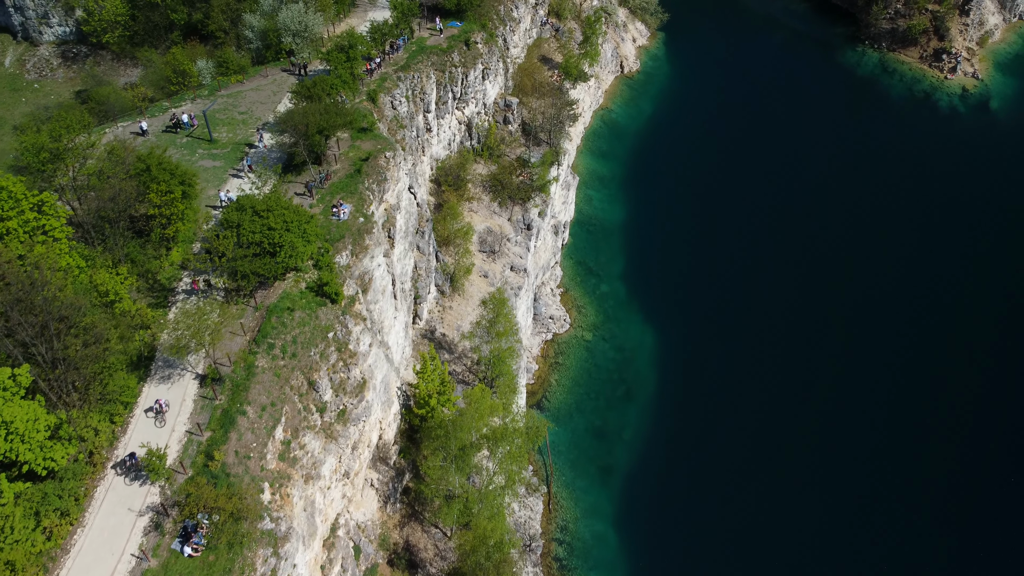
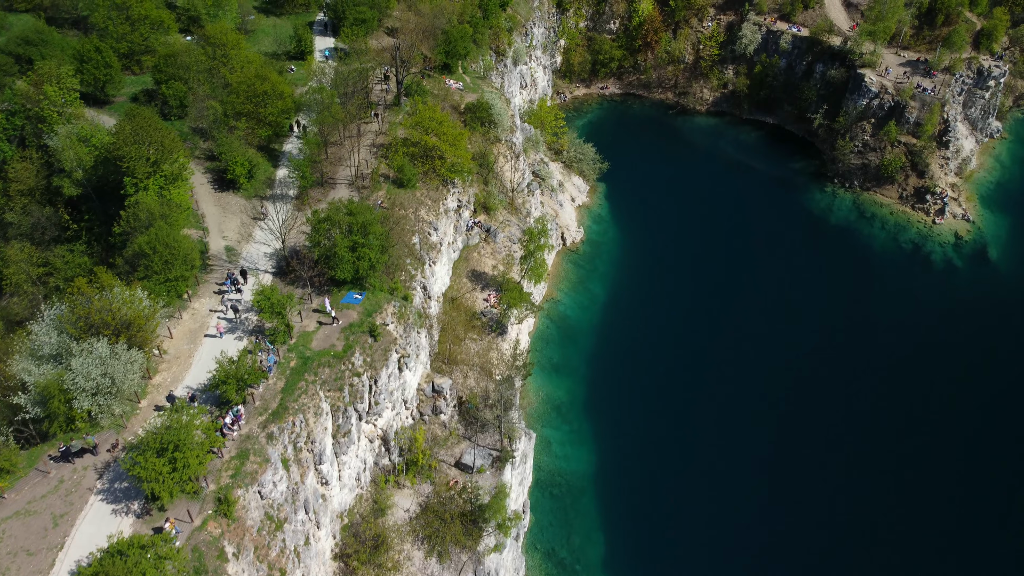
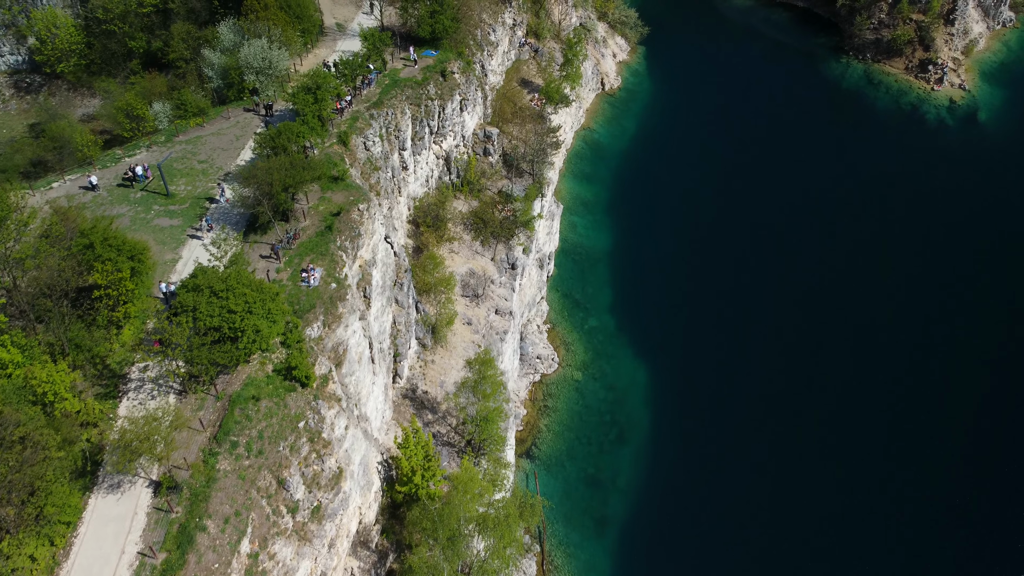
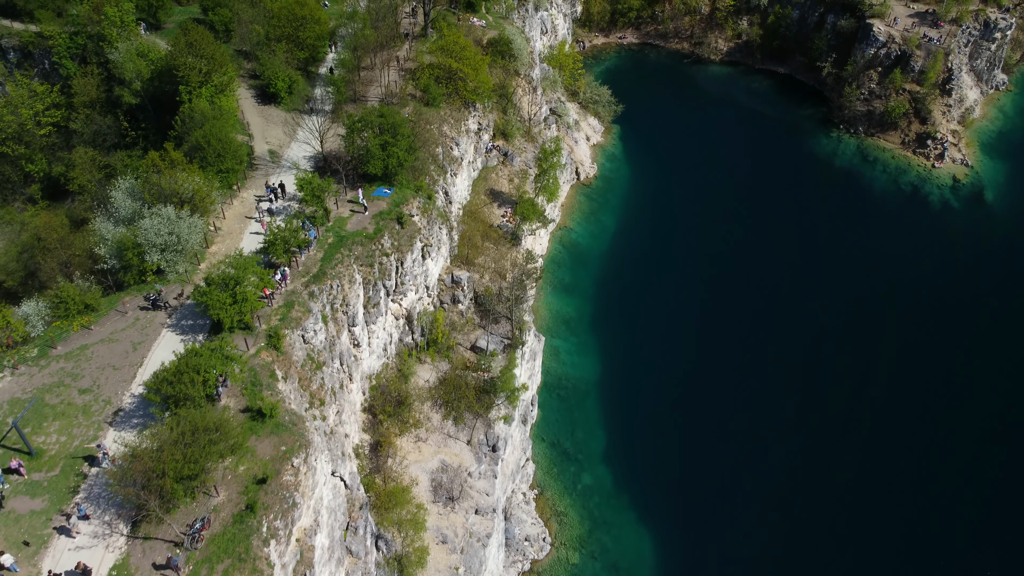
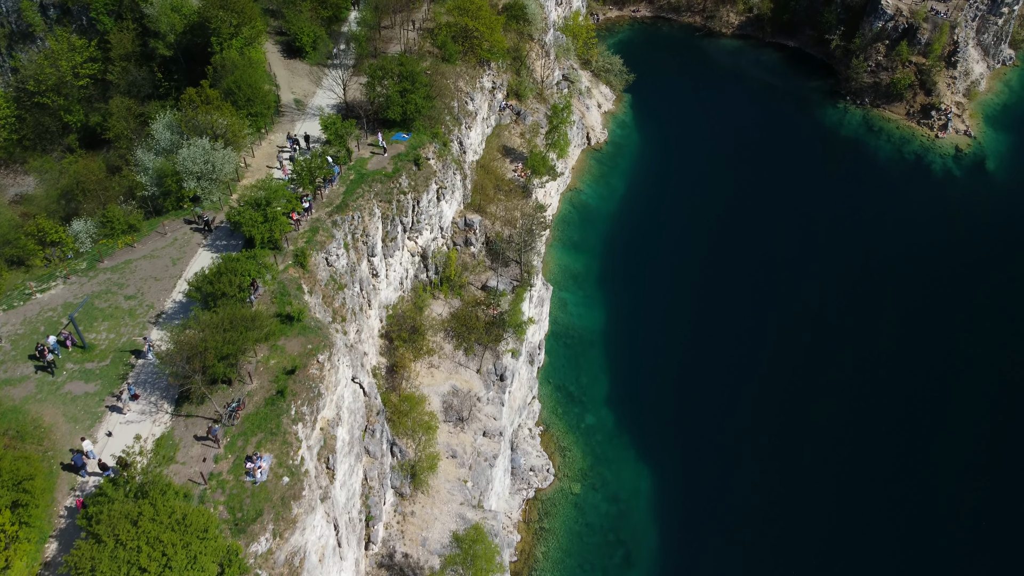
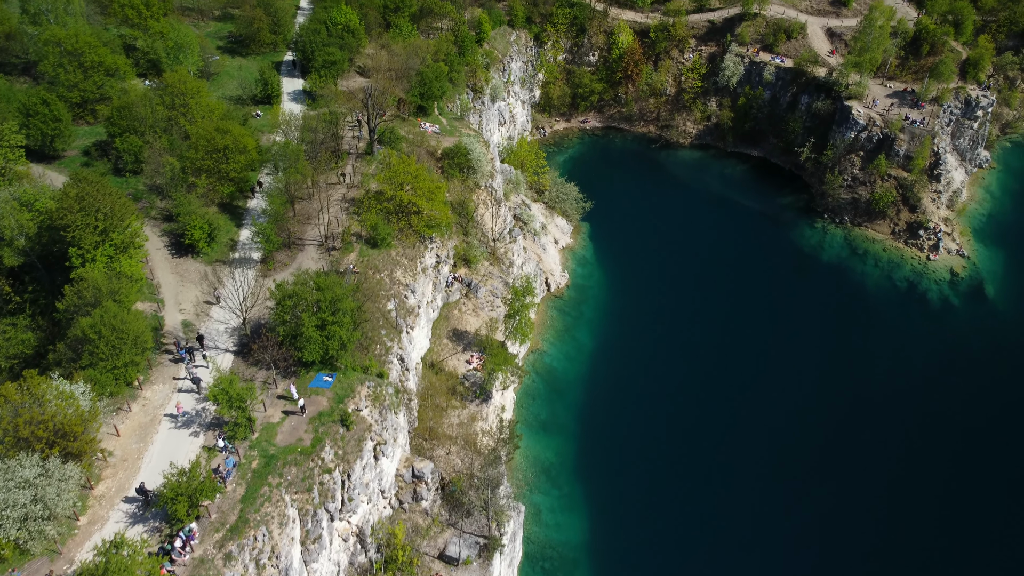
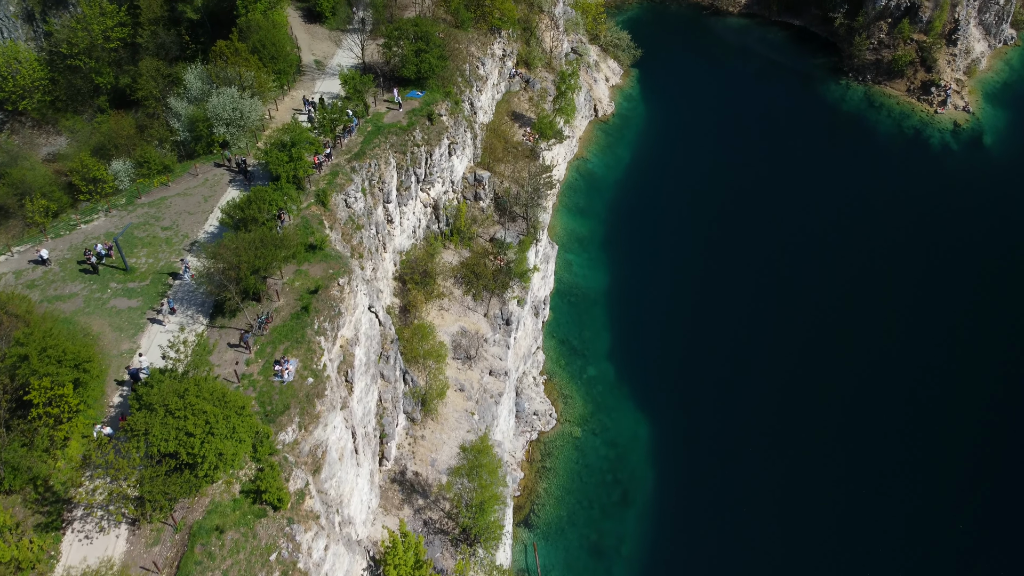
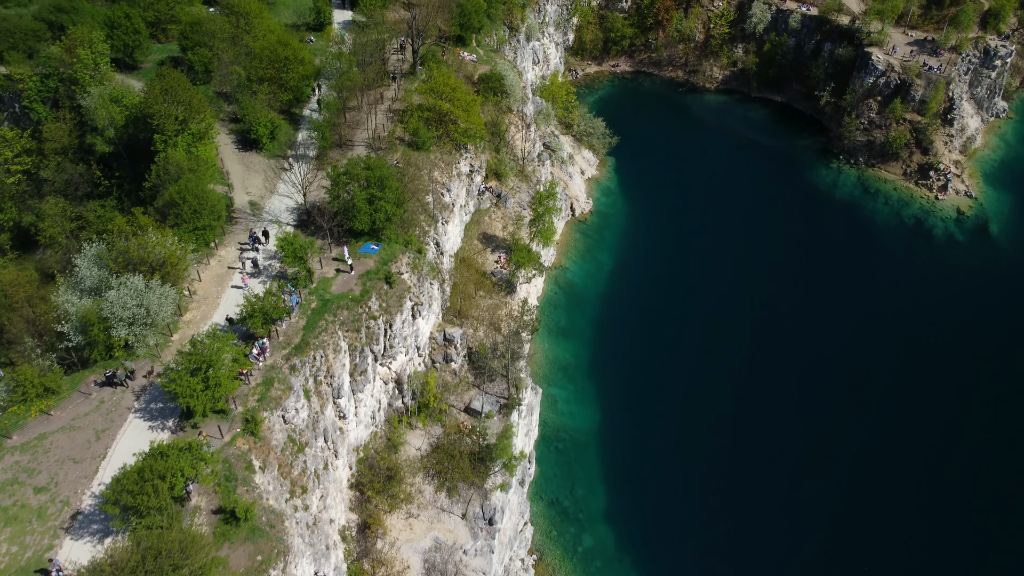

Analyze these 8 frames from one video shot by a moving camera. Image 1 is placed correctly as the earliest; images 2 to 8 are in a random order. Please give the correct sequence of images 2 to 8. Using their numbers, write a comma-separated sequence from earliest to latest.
3, 7, 5, 4, 8, 2, 6
